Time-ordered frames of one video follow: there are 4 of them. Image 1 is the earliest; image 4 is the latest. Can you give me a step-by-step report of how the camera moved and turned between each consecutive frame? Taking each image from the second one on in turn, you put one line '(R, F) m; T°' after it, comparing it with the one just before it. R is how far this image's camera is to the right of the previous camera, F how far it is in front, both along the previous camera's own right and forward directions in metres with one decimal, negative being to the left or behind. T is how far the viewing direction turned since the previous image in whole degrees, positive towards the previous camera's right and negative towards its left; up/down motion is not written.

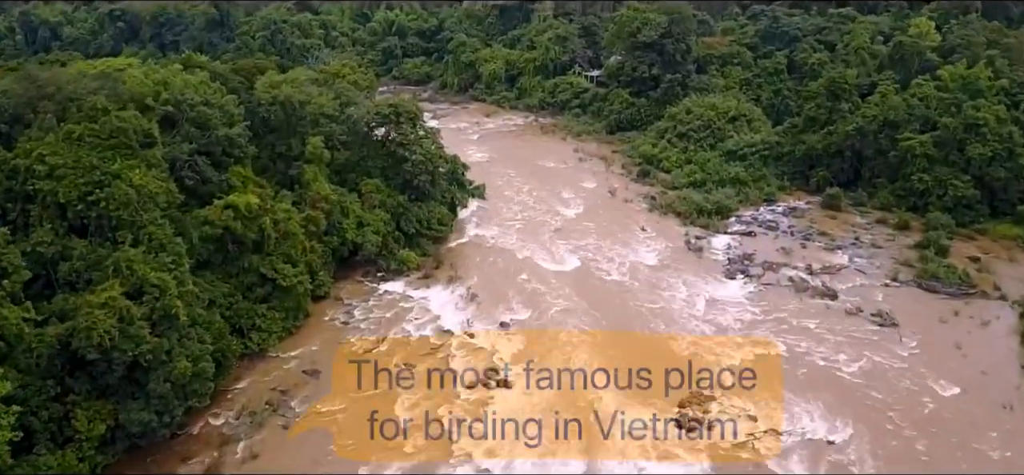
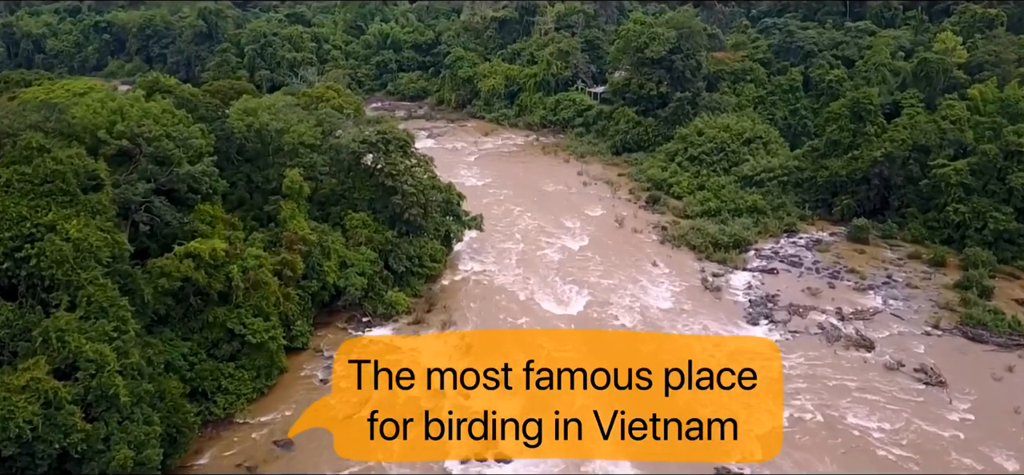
(0.0, +2.2) m; 0°
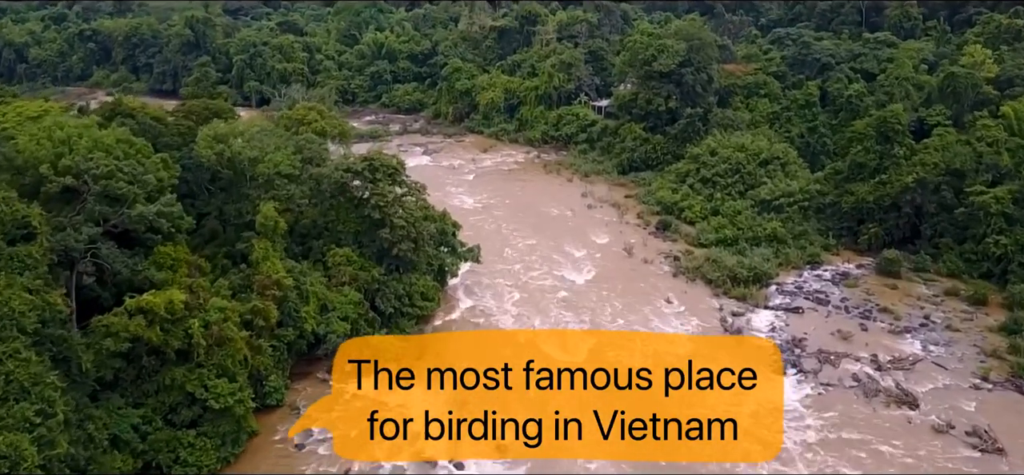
(0.0, +2.1) m; 0°
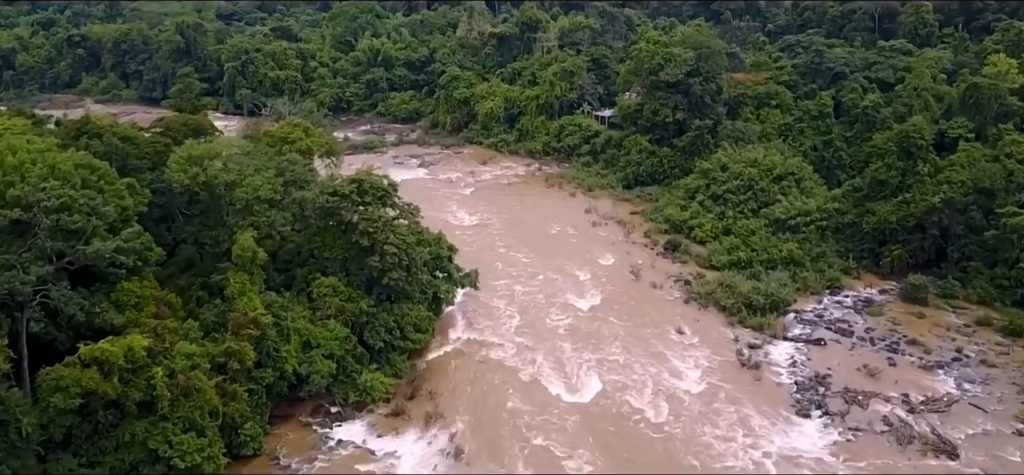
(0.0, +1.5) m; 0°
